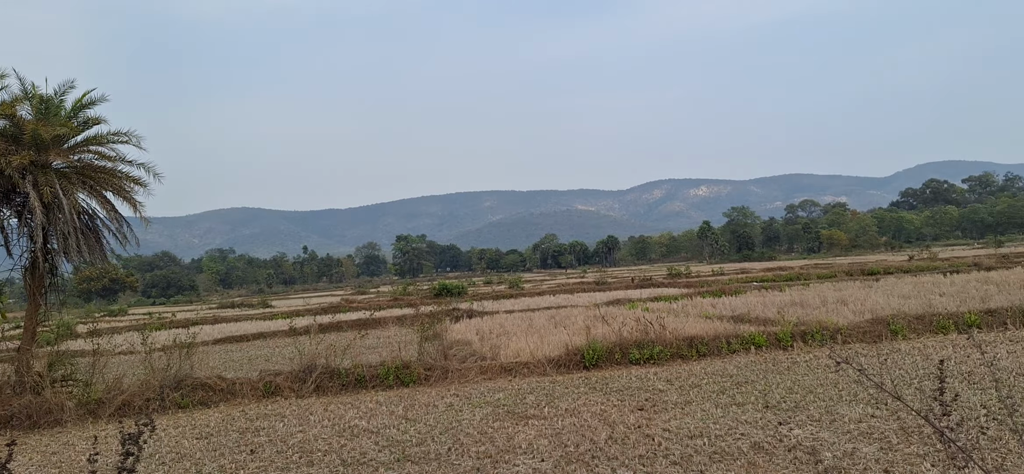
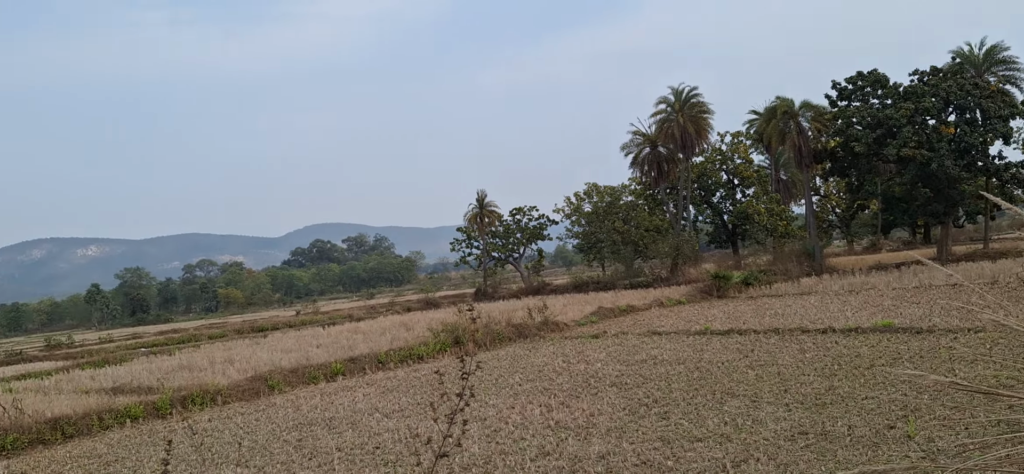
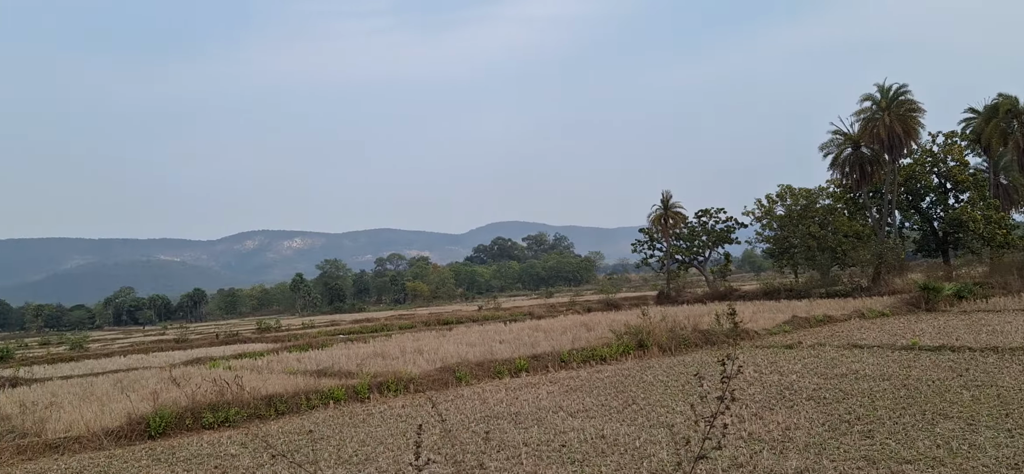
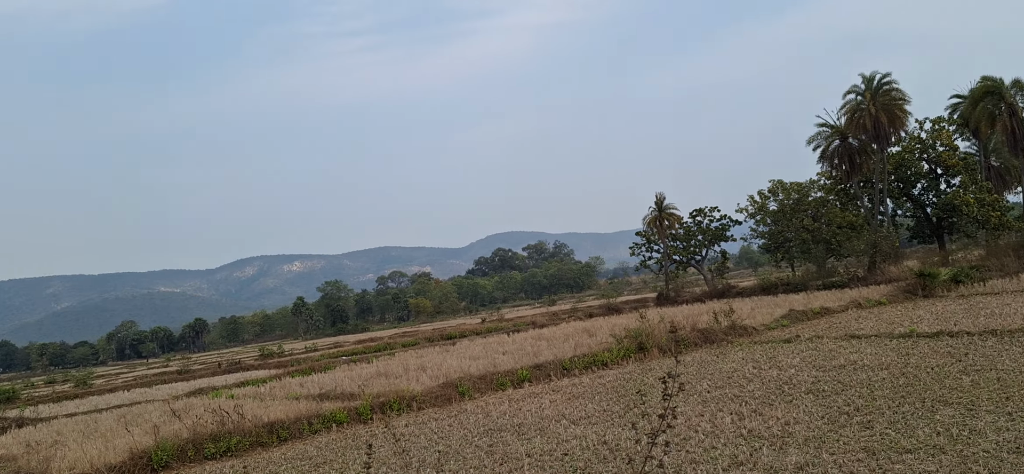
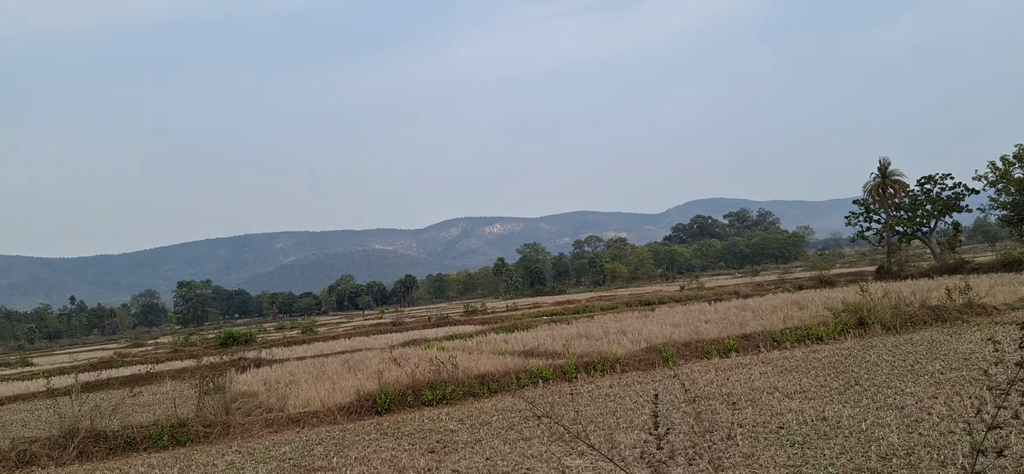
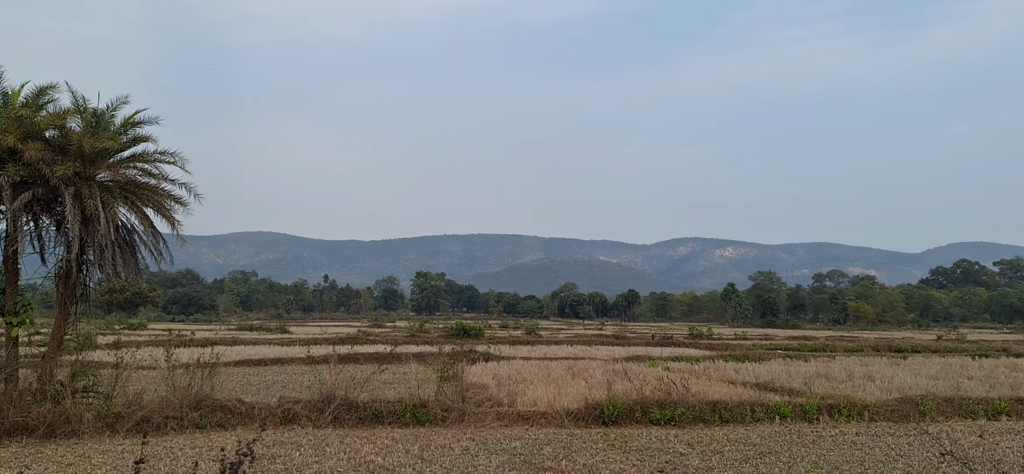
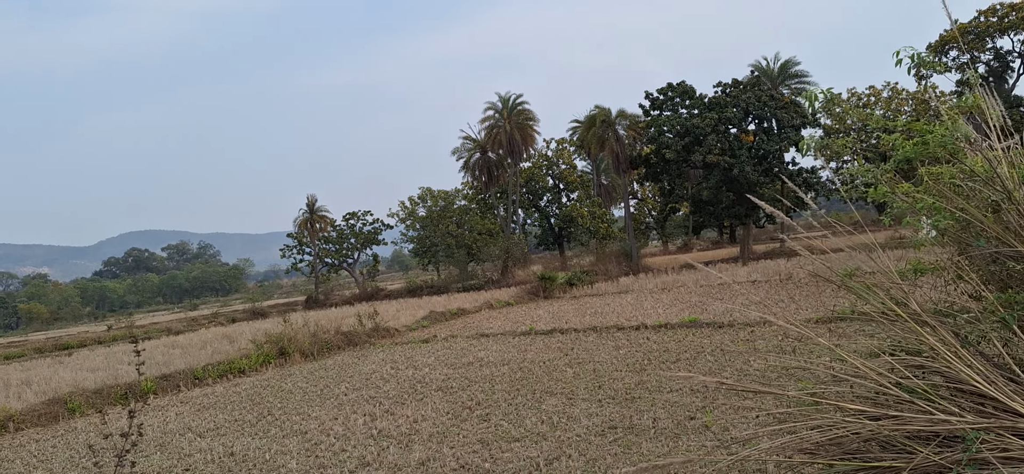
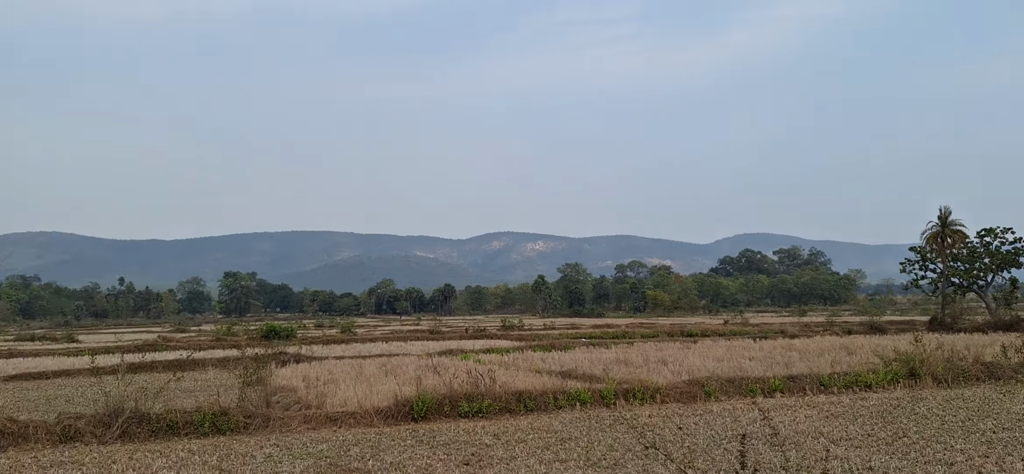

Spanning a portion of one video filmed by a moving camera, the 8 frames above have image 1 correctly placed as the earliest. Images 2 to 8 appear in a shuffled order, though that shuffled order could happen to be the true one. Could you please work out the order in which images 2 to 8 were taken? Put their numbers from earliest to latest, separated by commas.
5, 4, 7, 2, 3, 8, 6
